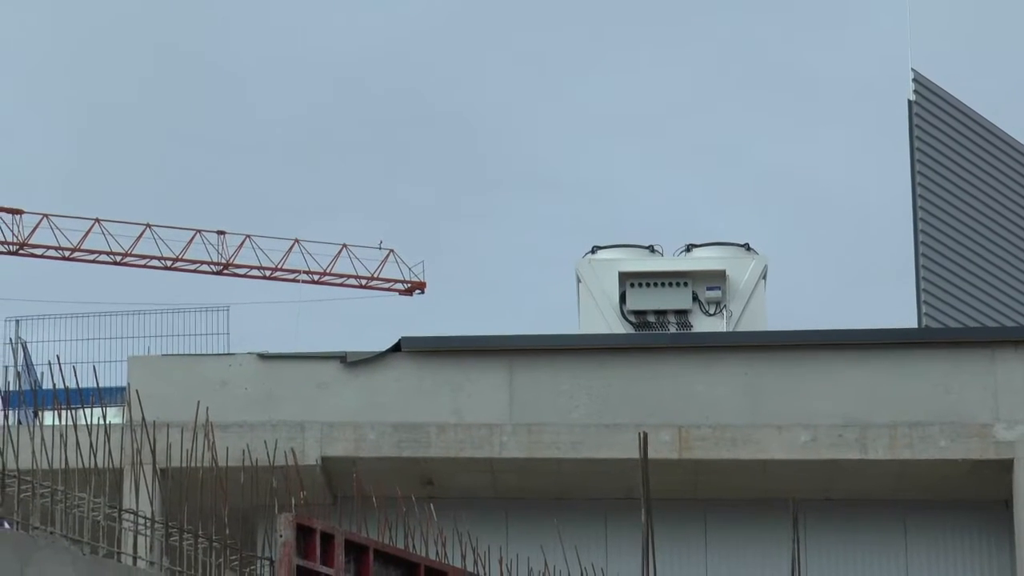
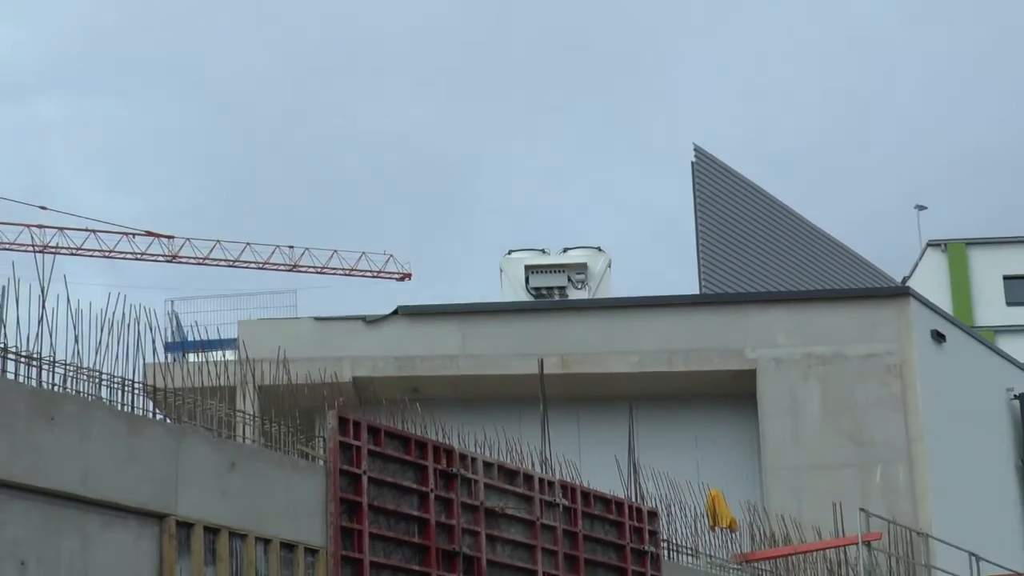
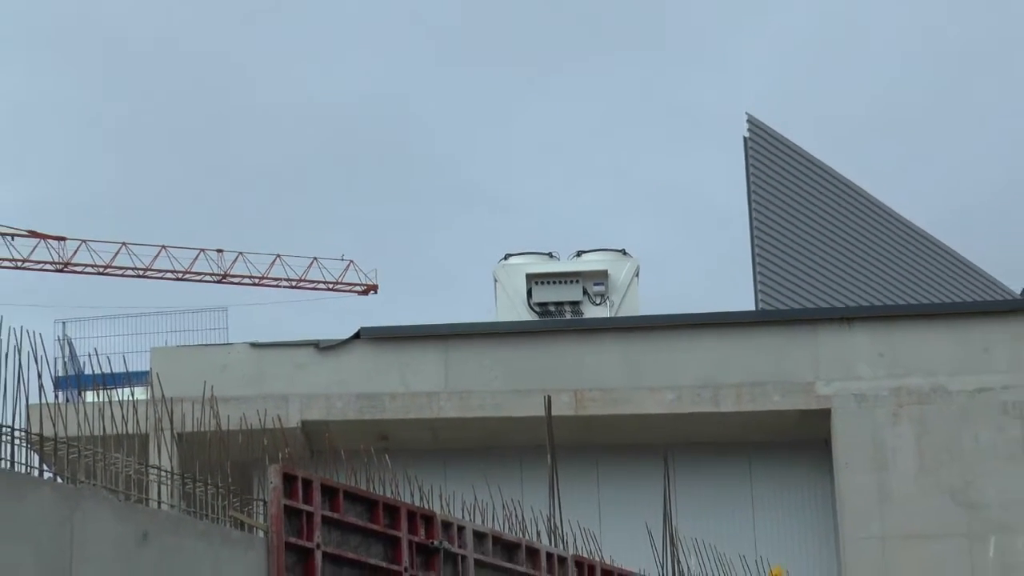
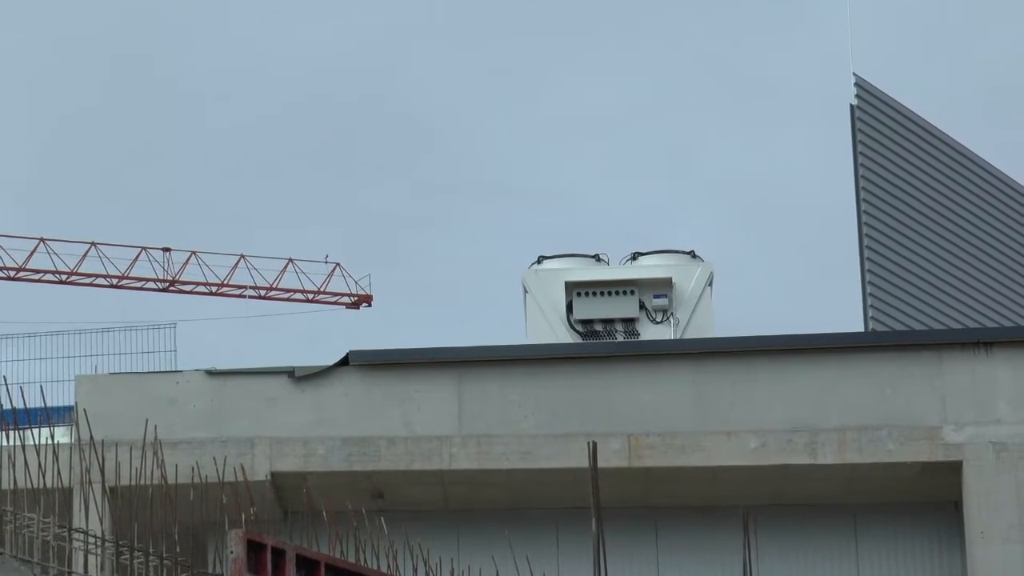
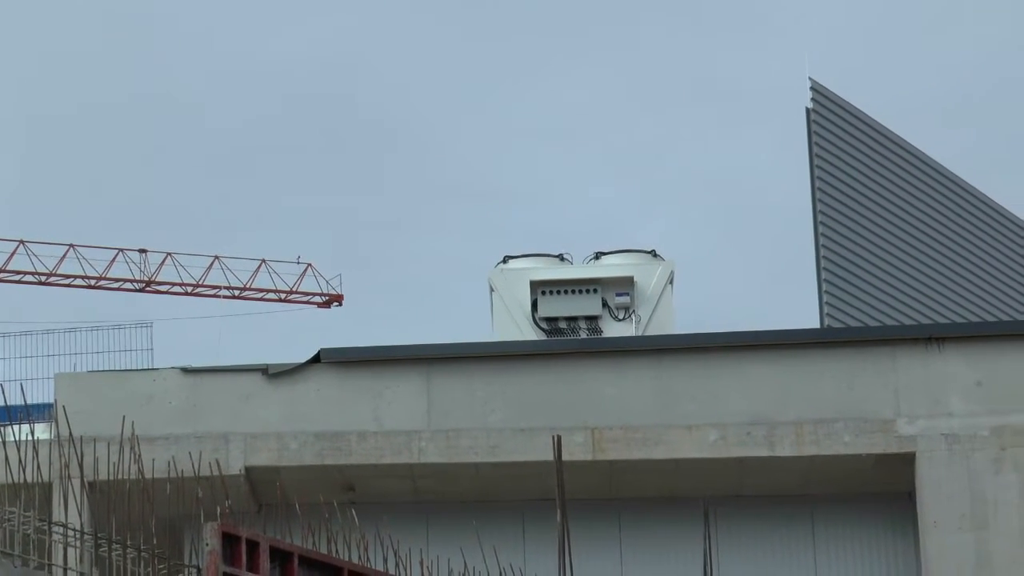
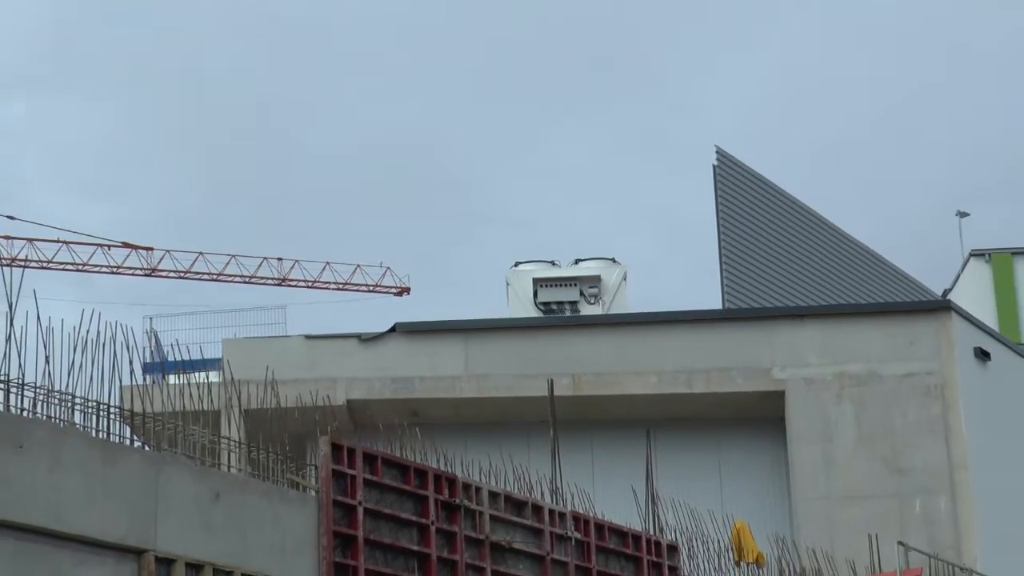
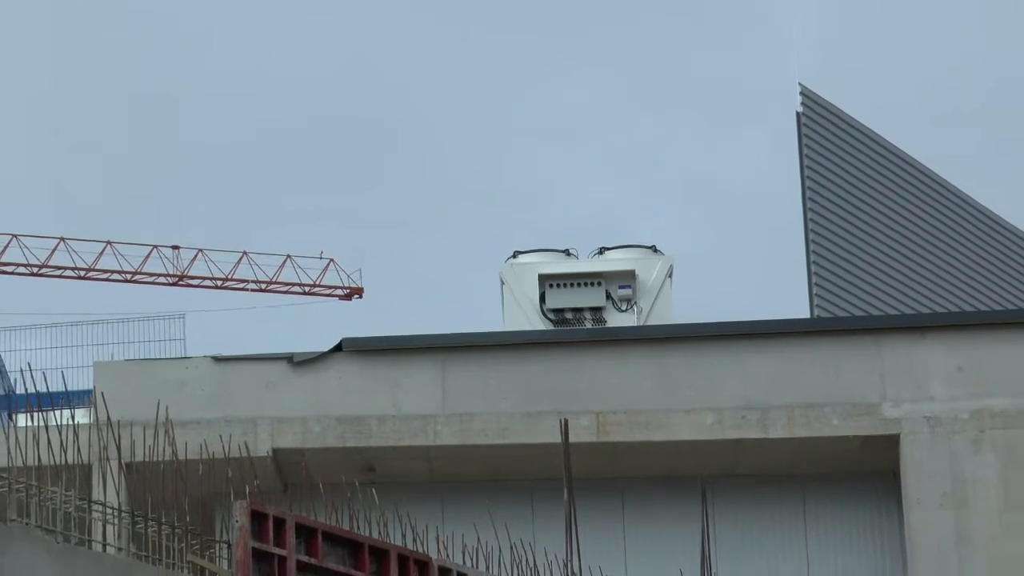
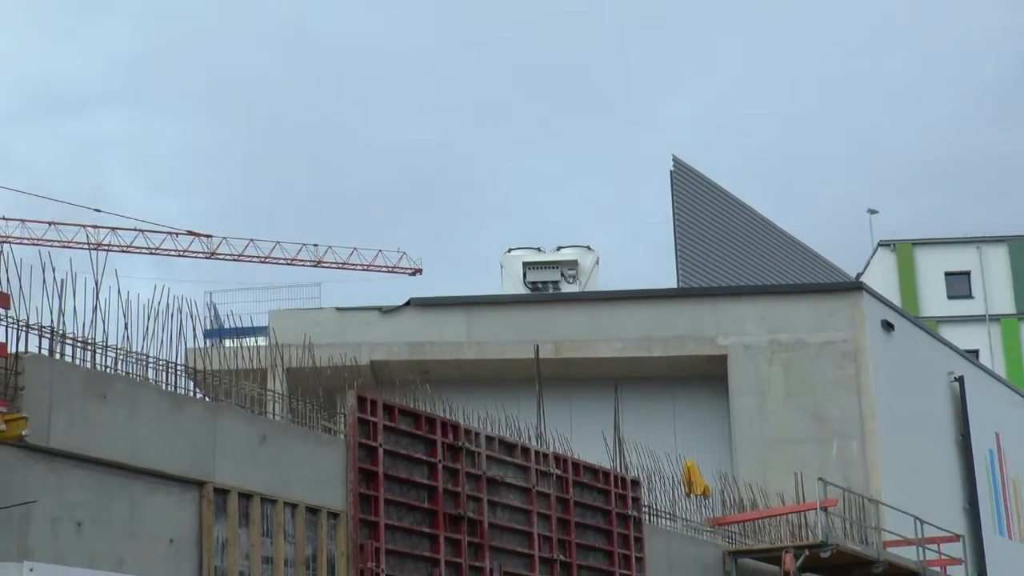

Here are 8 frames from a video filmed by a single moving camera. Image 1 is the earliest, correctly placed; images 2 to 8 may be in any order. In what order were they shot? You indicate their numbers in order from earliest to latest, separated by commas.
4, 5, 7, 3, 6, 2, 8
